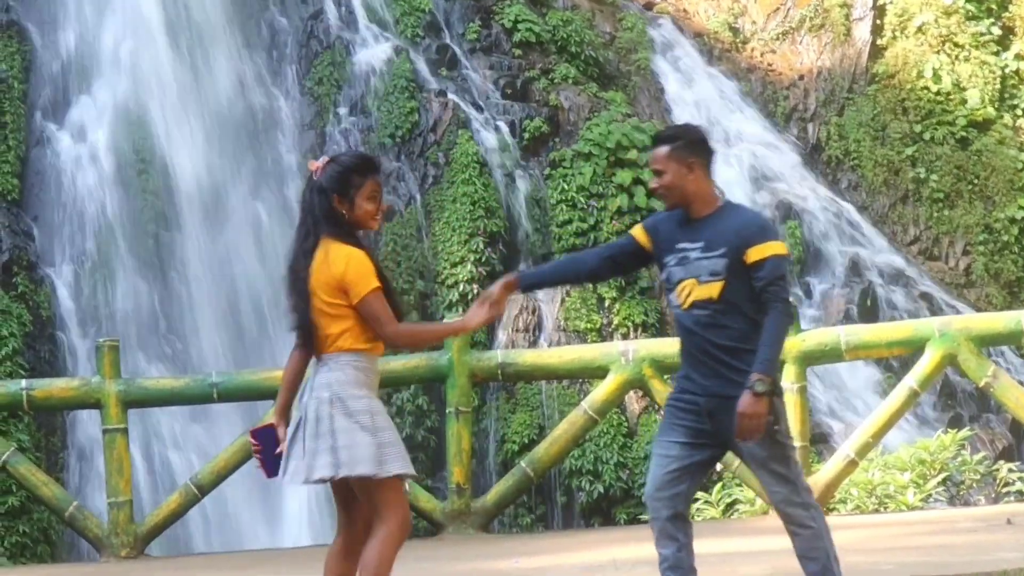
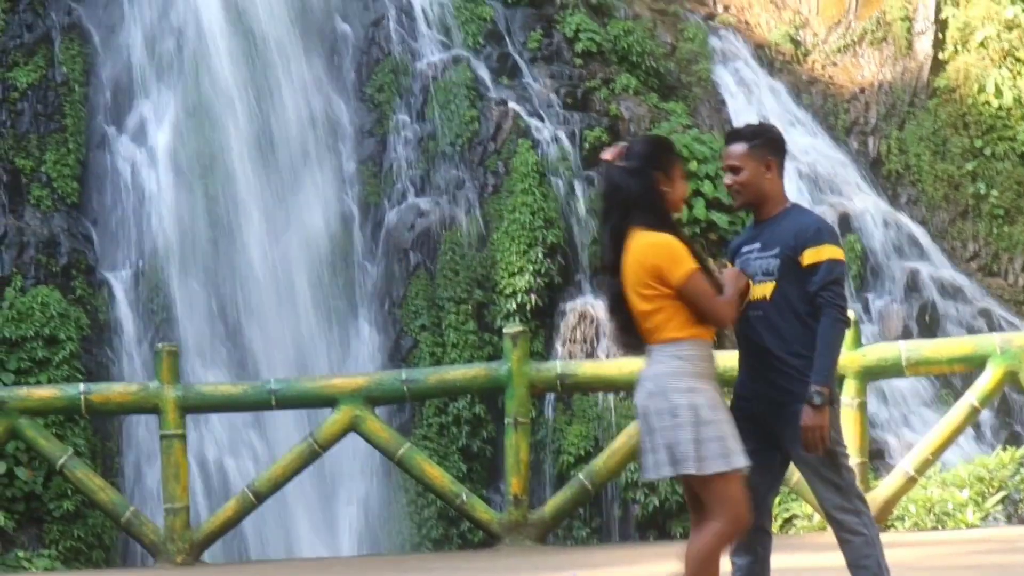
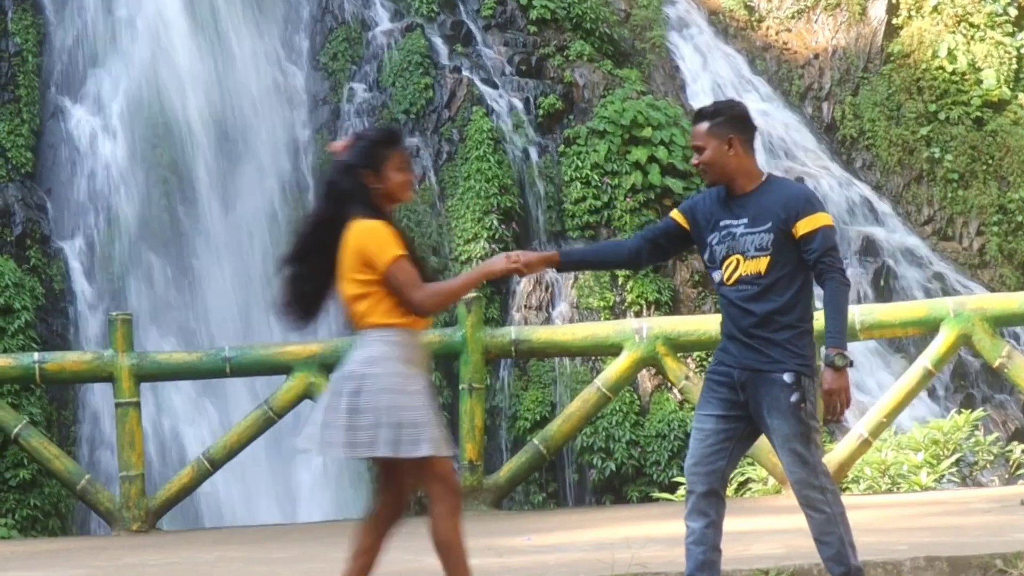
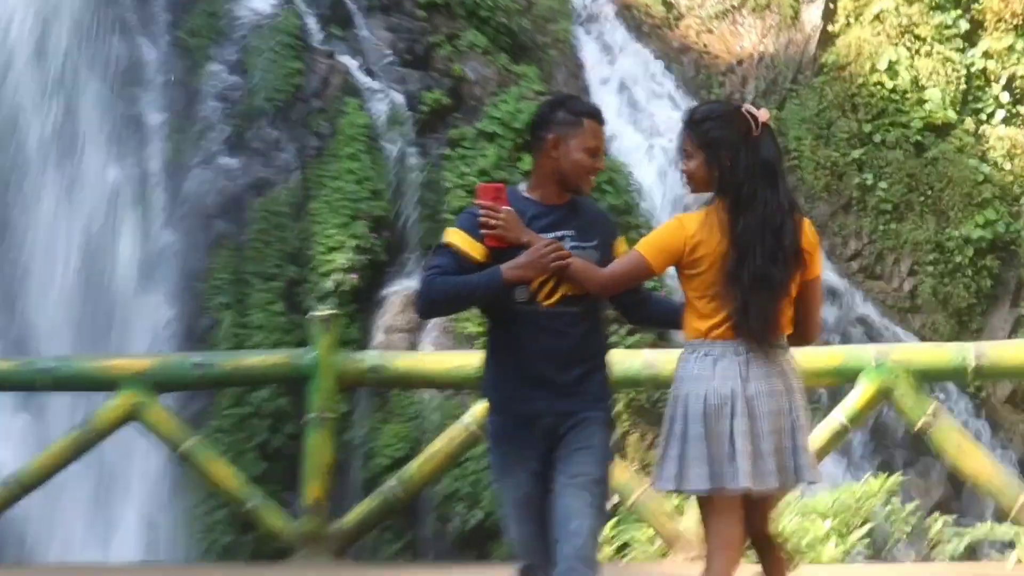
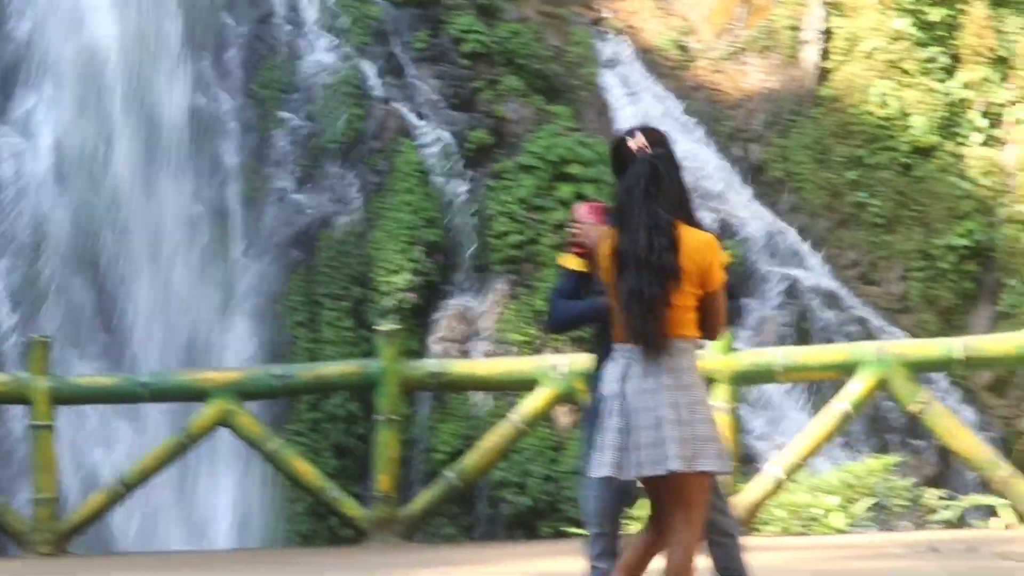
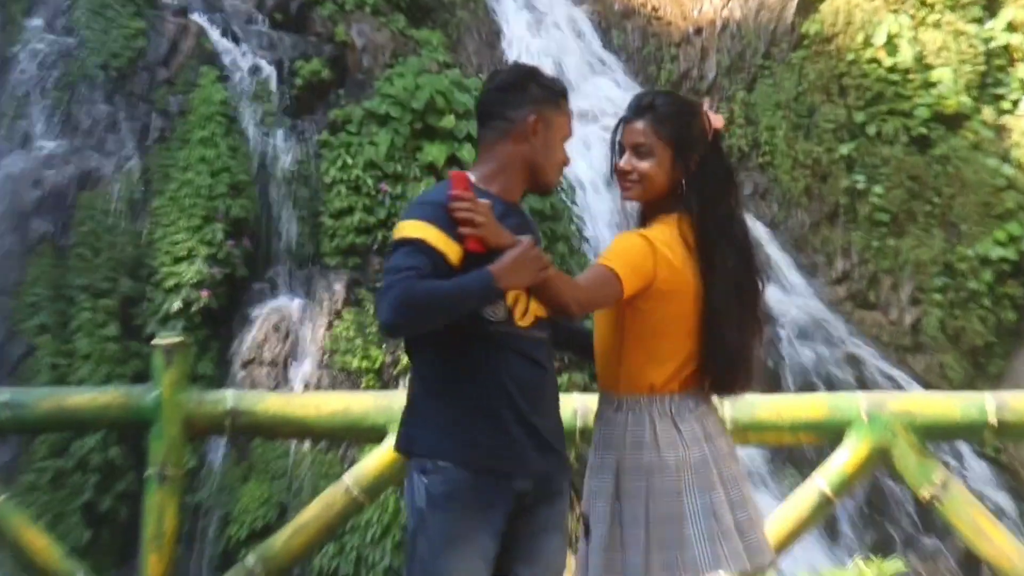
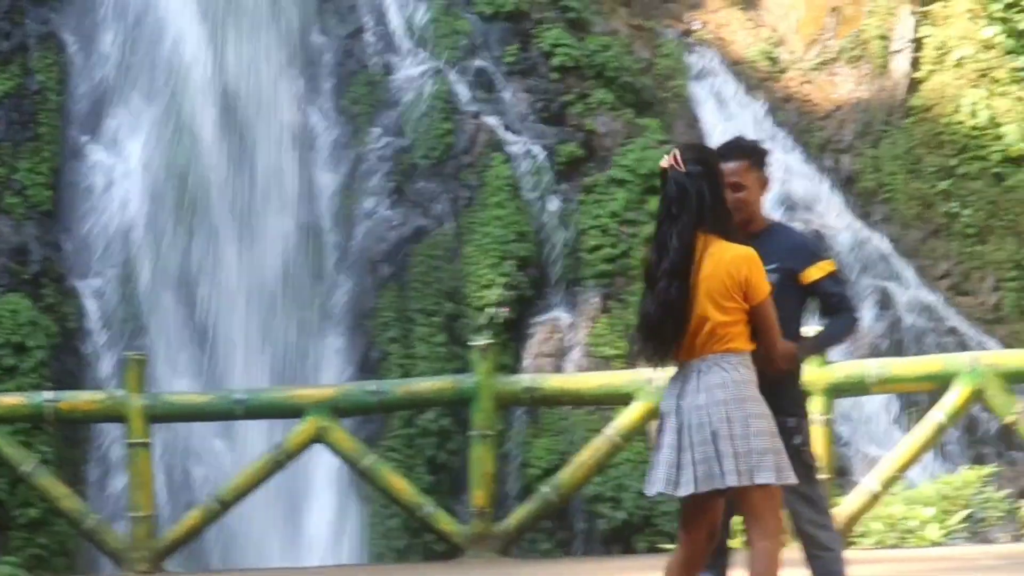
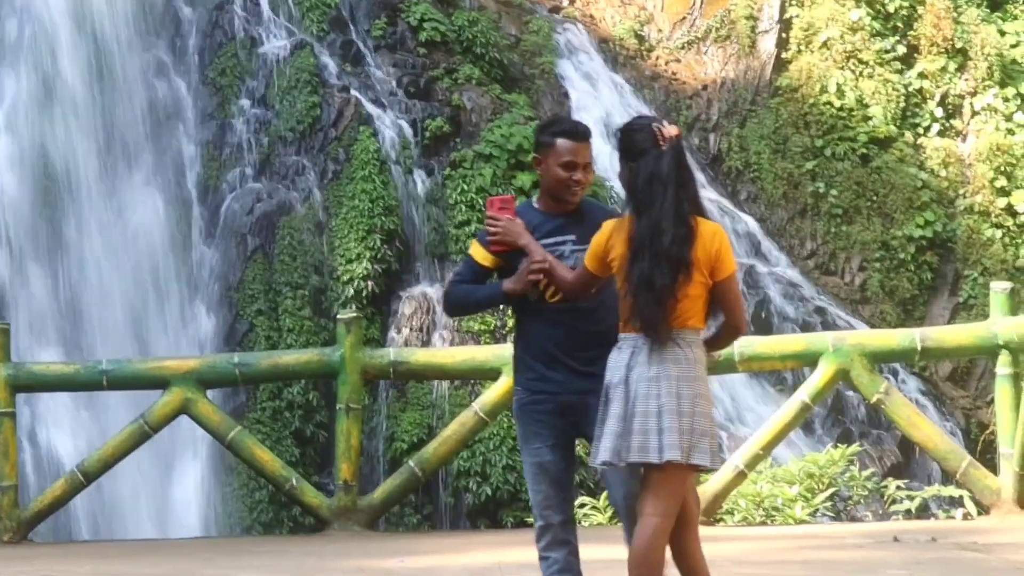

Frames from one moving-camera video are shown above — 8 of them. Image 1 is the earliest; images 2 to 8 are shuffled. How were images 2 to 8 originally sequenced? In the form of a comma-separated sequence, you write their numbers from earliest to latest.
3, 2, 7, 5, 8, 4, 6
